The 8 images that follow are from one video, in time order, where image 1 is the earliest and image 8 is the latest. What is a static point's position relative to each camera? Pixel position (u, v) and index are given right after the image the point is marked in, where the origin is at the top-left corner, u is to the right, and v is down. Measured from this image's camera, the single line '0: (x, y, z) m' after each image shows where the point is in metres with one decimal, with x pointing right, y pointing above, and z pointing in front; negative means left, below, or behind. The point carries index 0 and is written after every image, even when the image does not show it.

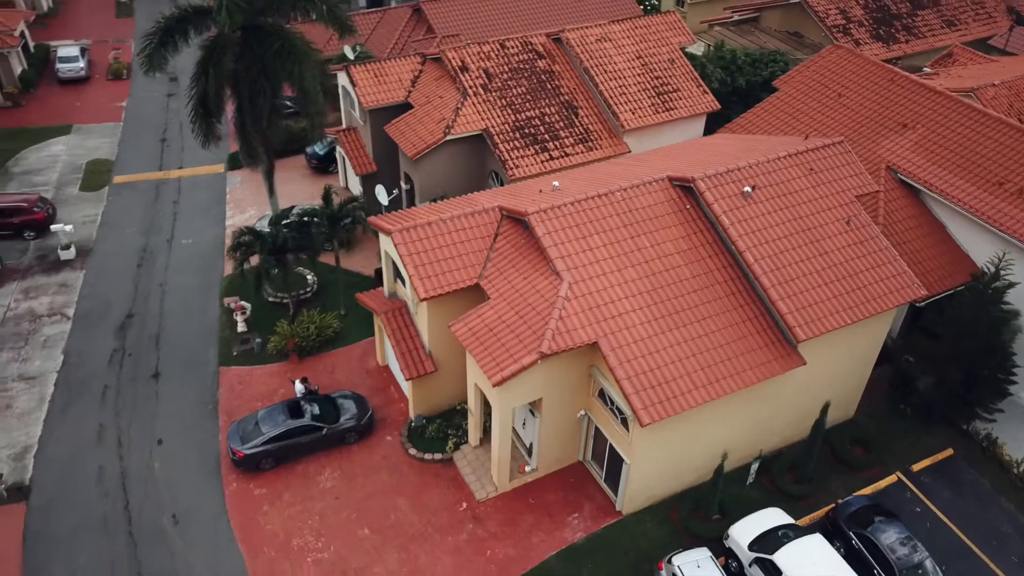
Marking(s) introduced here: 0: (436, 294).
0: (-1.8, -0.1, +19.3) m
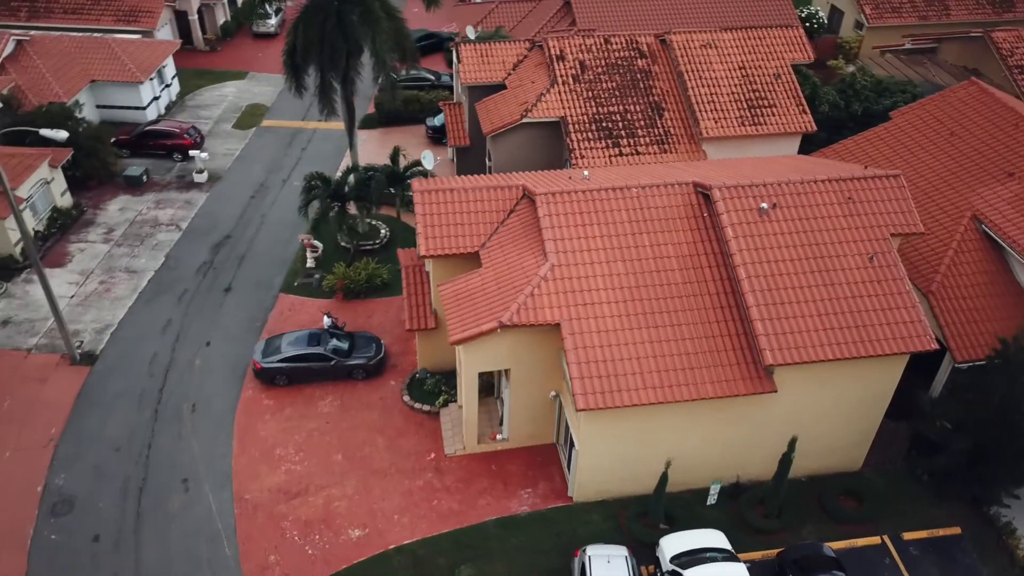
0: (-1.9, +0.9, +20.6) m
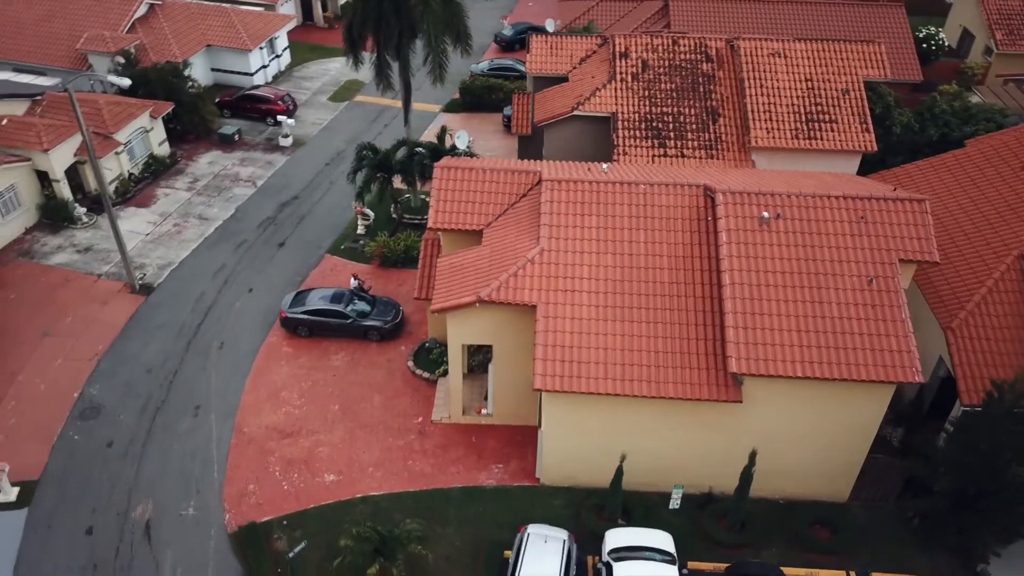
0: (-1.8, +1.6, +21.5) m
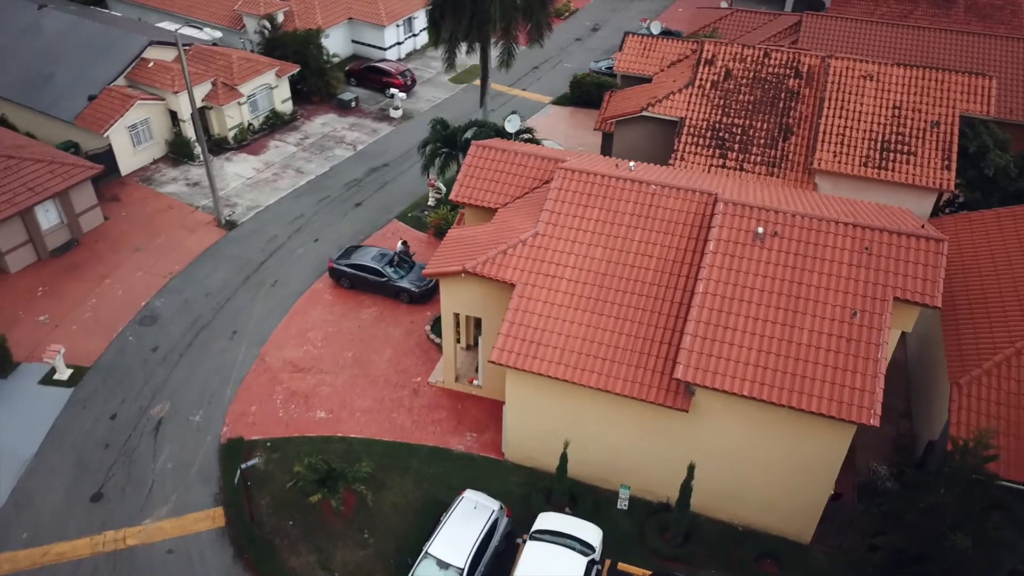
0: (-1.4, +2.4, +22.5) m
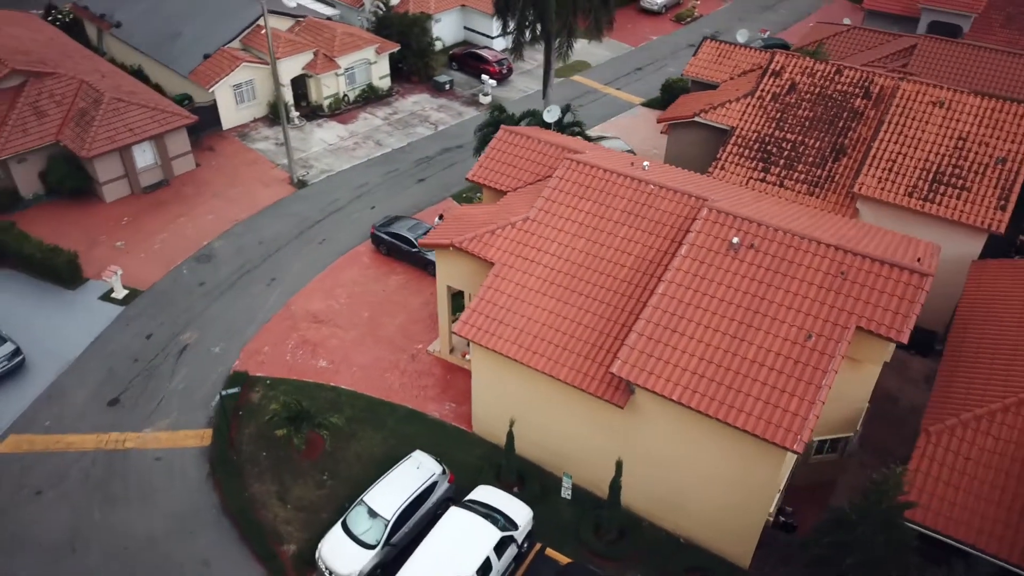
0: (-1.0, +3.0, +23.3) m
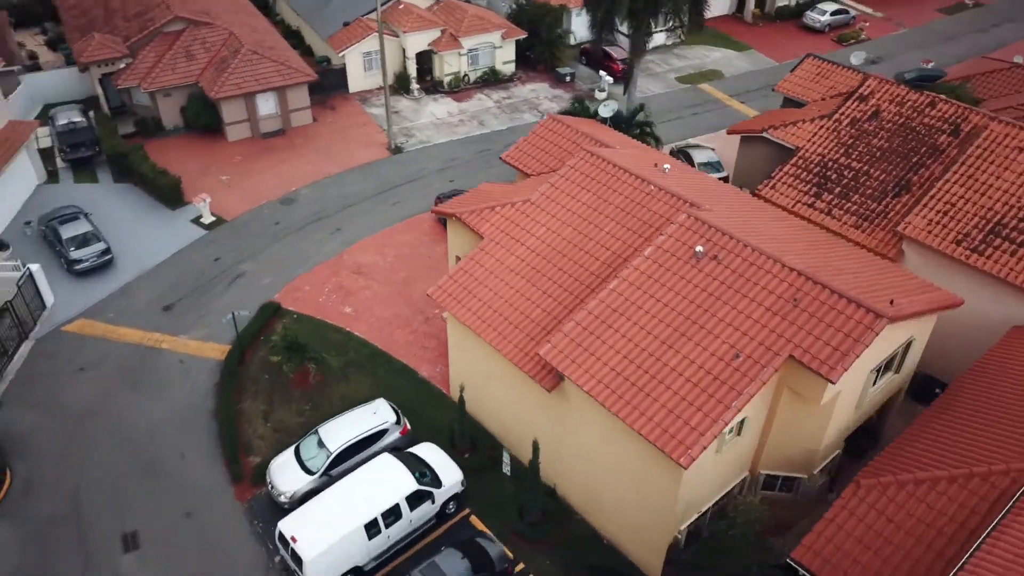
0: (0.0, +3.7, +24.0) m
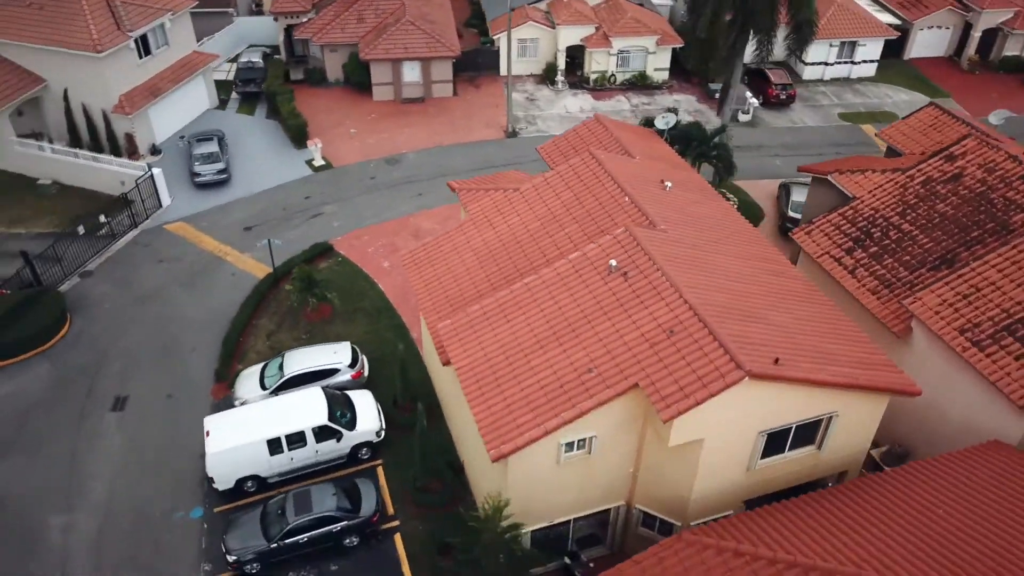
0: (+0.9, +4.0, +24.4) m
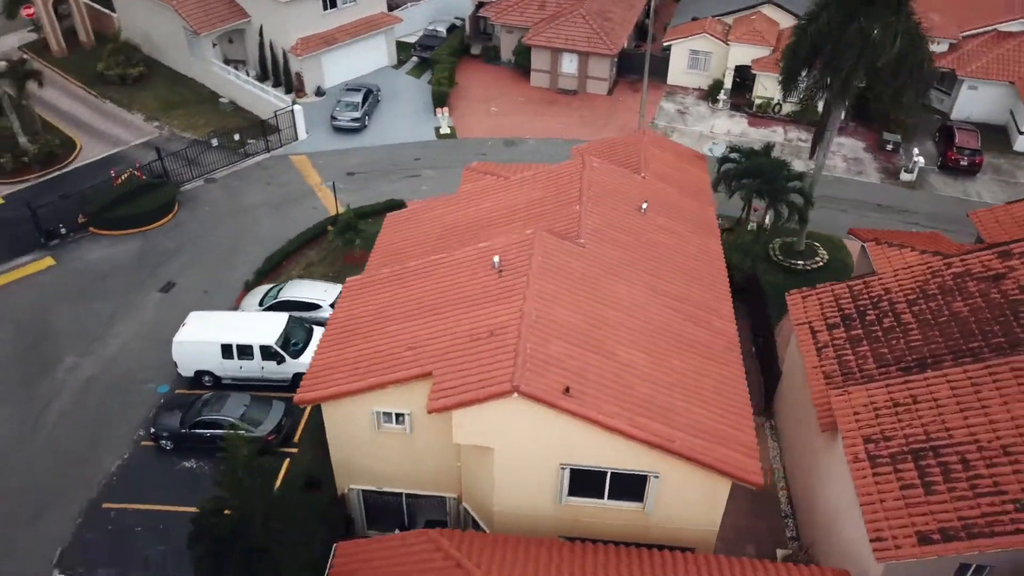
0: (+1.9, +3.9, +24.1) m
